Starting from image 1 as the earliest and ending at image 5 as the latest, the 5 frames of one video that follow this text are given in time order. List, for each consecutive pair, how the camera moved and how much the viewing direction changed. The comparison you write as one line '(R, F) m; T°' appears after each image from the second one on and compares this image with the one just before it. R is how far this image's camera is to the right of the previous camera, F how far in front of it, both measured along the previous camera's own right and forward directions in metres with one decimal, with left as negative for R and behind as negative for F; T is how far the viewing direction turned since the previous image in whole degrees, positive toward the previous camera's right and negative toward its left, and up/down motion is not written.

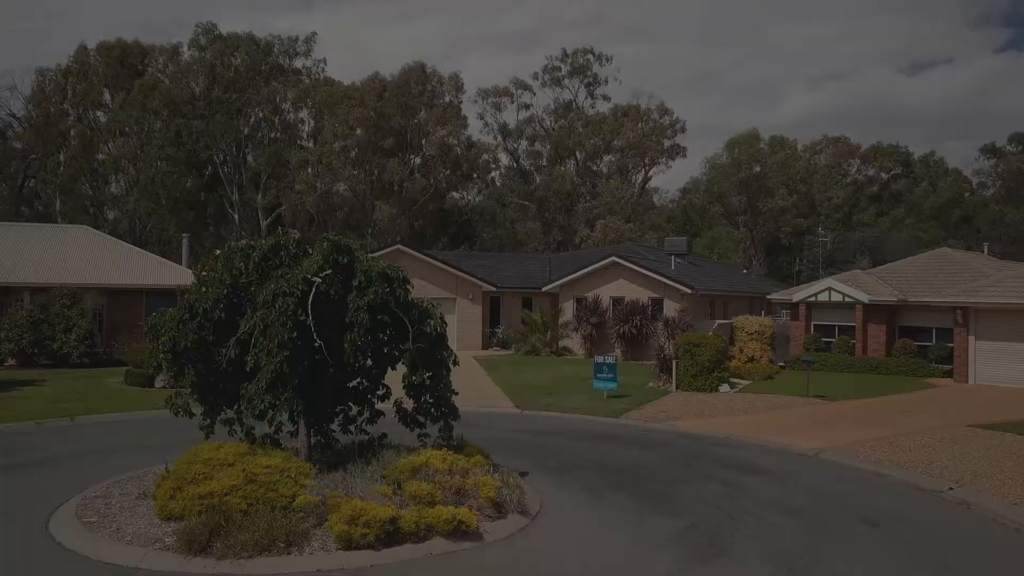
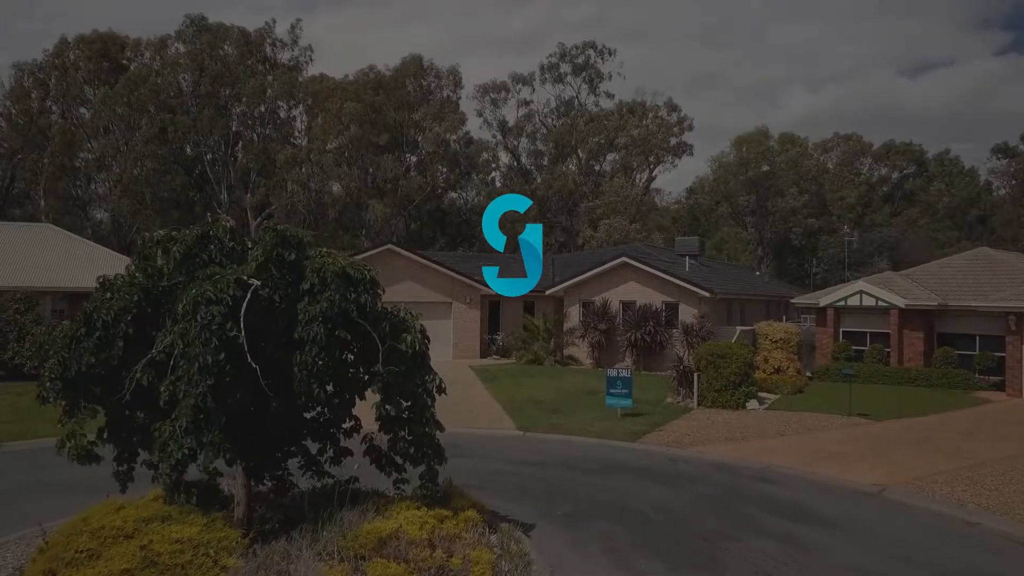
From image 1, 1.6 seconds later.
(0.0, +2.5) m; 0°
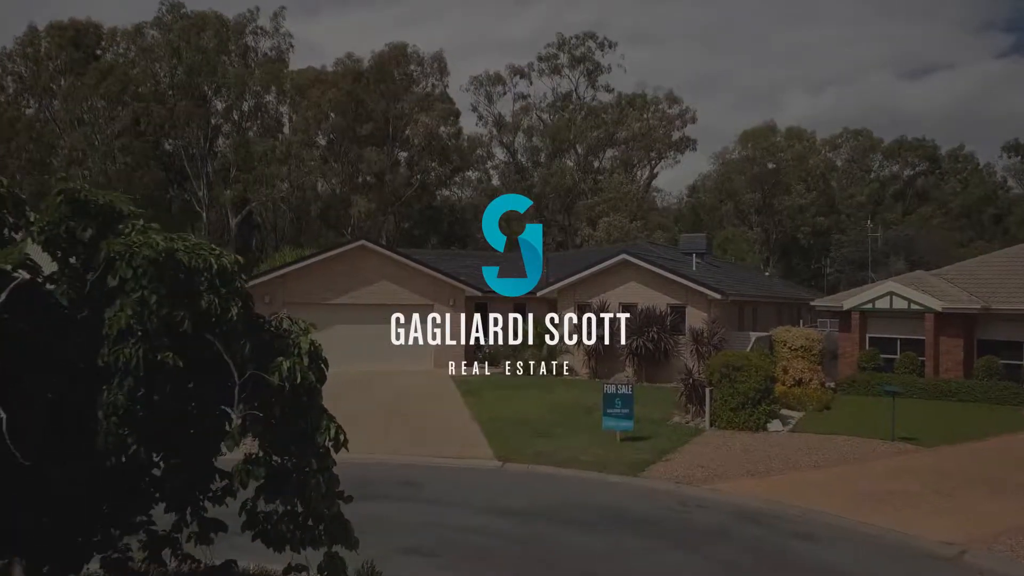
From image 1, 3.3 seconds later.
(+0.4, +3.0) m; 0°
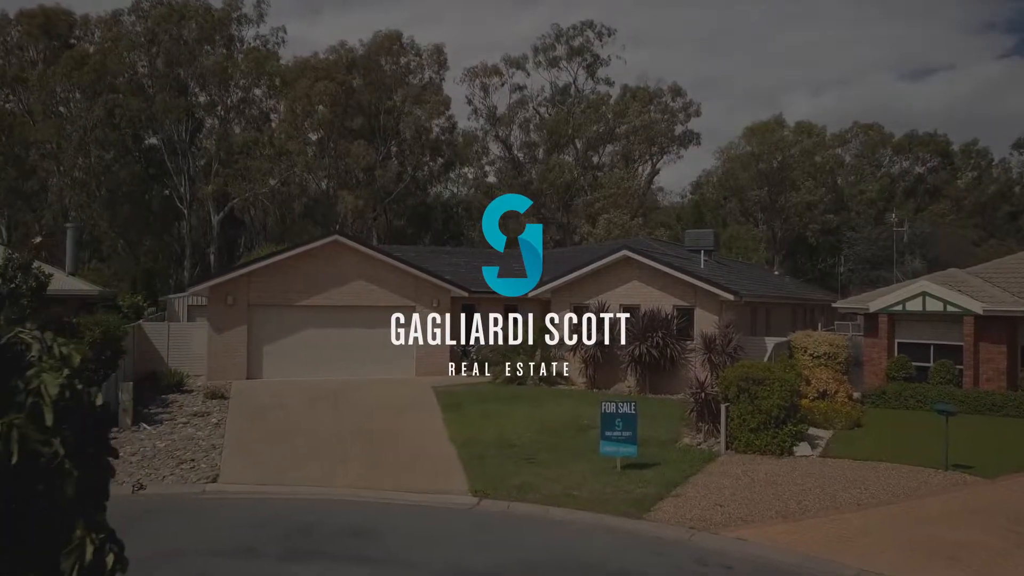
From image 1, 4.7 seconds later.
(+0.3, +2.5) m; 0°
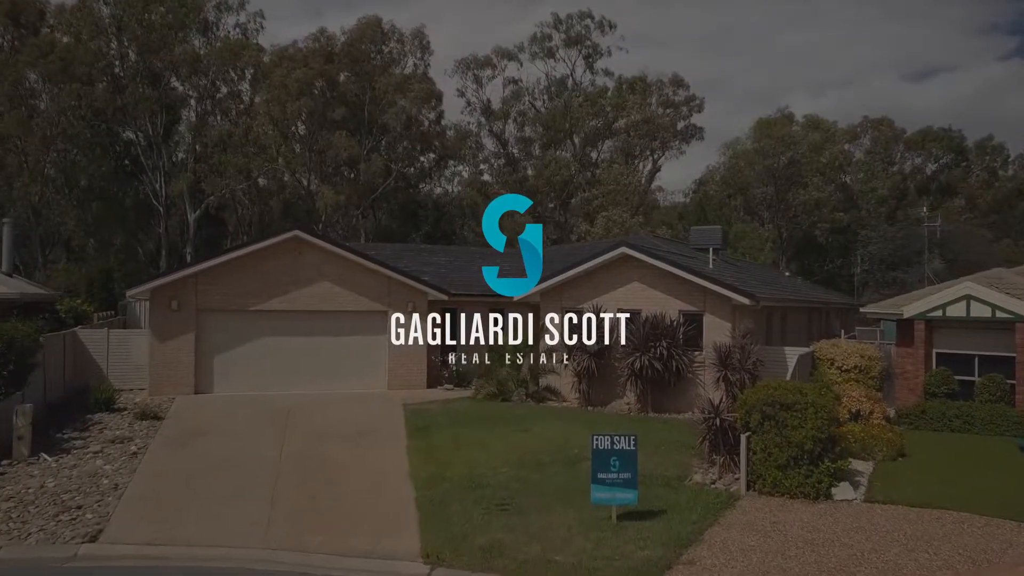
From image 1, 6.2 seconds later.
(+0.4, +2.8) m; 0°
